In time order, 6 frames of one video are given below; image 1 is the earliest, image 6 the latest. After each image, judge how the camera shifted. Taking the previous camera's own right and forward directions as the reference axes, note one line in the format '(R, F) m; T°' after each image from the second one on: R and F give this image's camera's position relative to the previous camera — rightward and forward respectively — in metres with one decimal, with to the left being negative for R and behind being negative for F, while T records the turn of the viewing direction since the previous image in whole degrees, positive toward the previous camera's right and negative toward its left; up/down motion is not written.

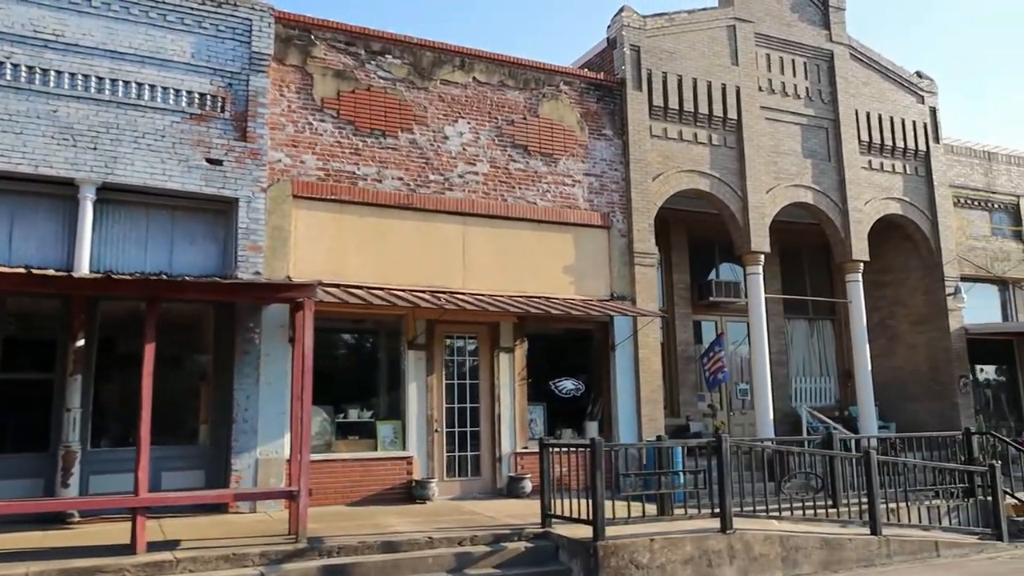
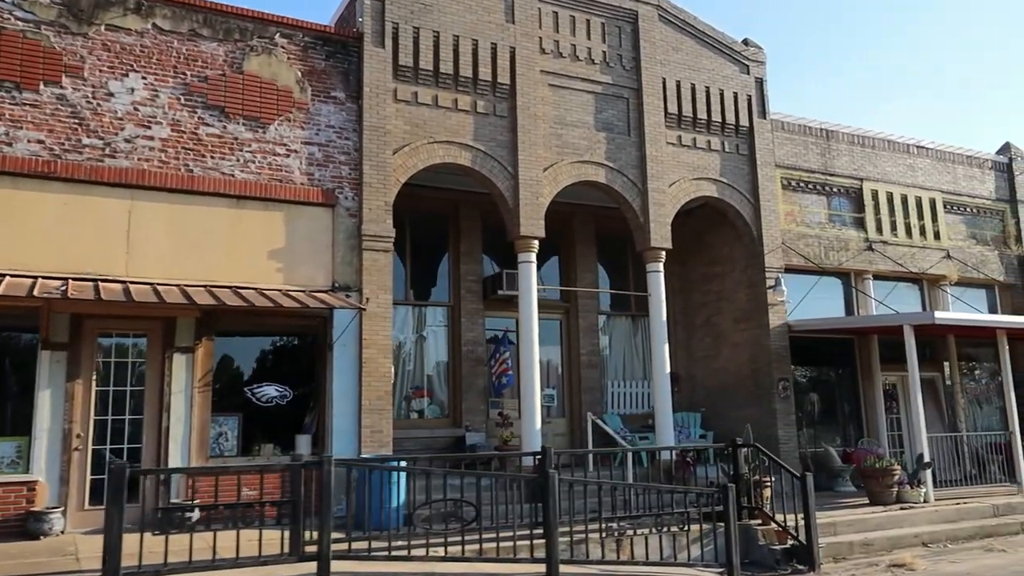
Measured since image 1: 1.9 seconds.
(+4.2, +1.9) m; +2°
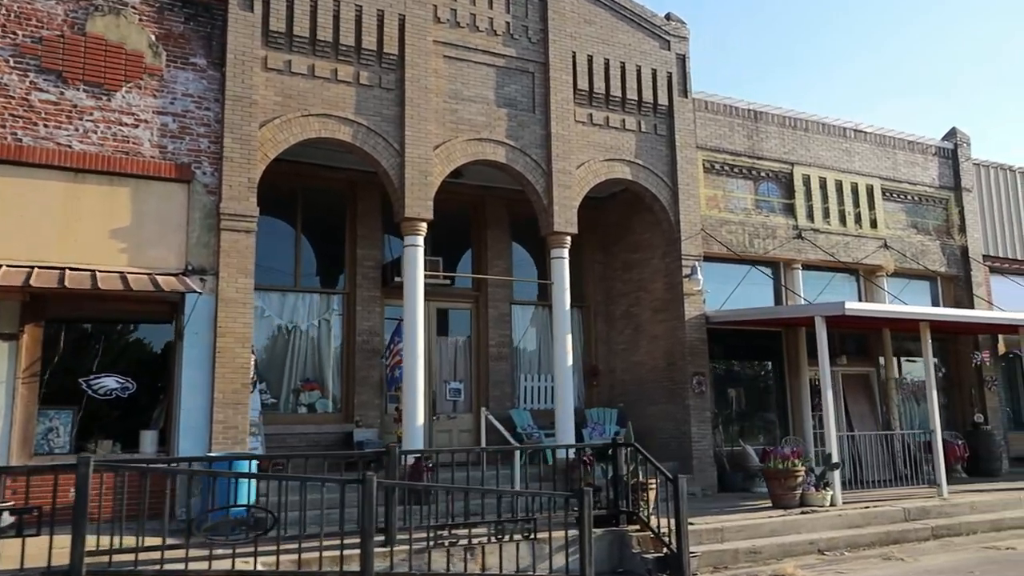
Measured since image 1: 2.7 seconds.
(+1.8, +0.9) m; 0°
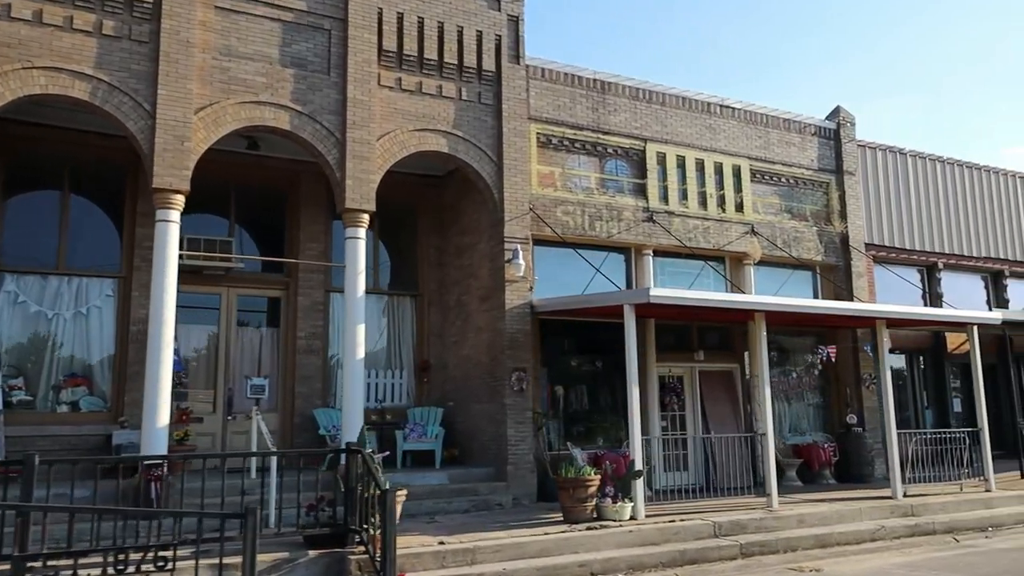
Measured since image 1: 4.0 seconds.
(+3.1, +1.4) m; +1°
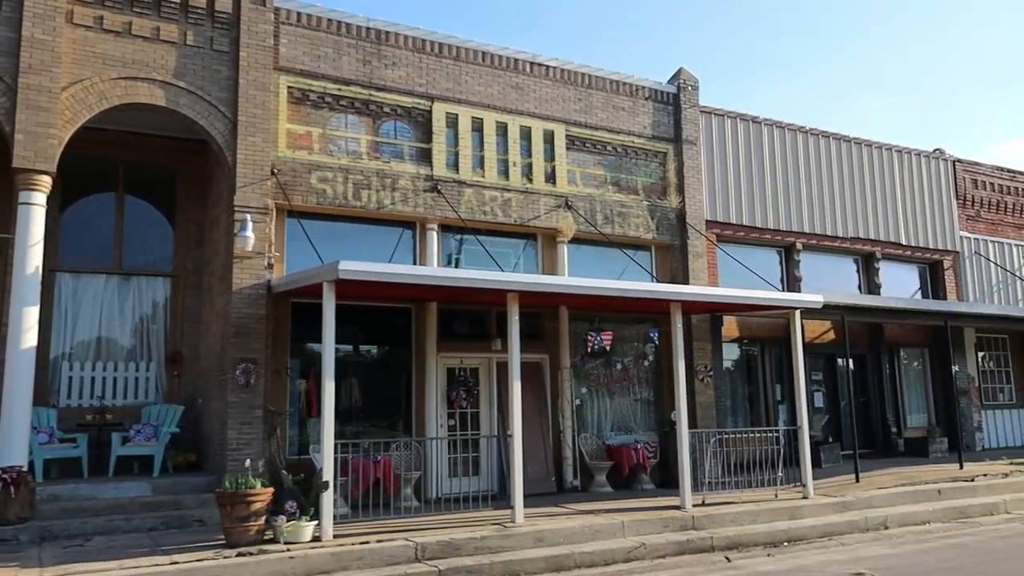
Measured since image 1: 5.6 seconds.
(+3.7, +1.7) m; +1°
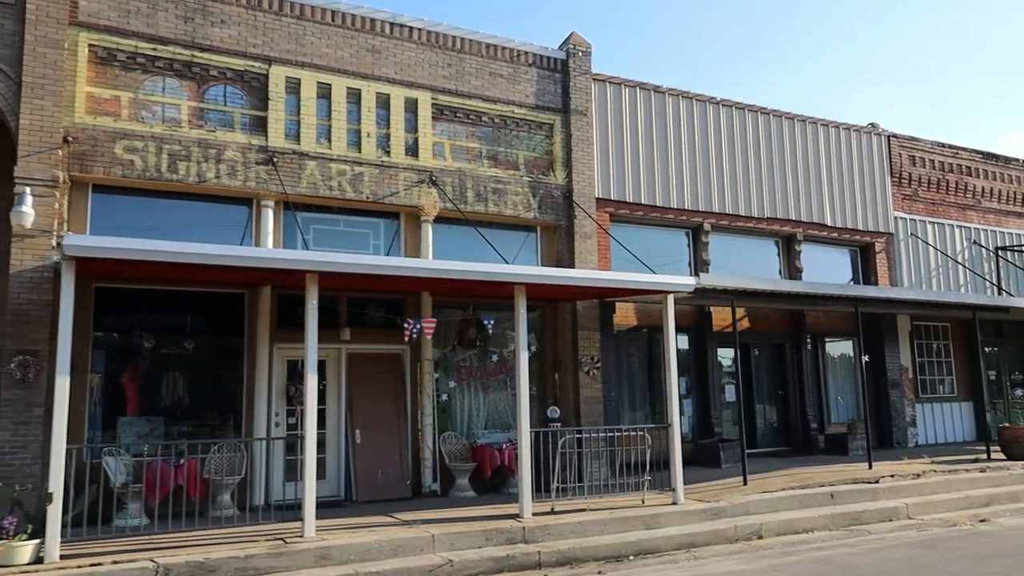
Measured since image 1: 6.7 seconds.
(+2.4, +1.2) m; 0°
